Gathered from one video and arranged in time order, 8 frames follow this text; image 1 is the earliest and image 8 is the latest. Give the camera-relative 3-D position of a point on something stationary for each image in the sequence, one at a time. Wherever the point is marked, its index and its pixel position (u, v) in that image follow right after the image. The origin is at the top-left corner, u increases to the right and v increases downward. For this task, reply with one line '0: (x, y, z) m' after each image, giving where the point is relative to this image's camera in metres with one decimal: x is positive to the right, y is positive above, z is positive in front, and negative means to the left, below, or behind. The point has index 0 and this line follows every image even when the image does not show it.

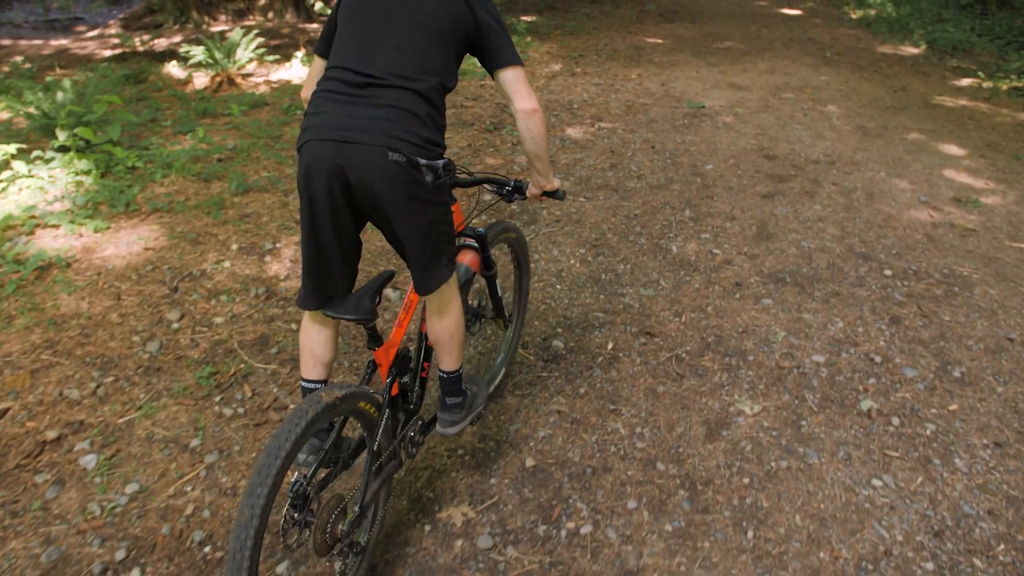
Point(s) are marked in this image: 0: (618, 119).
0: (+1.0, +1.5, +7.2) m
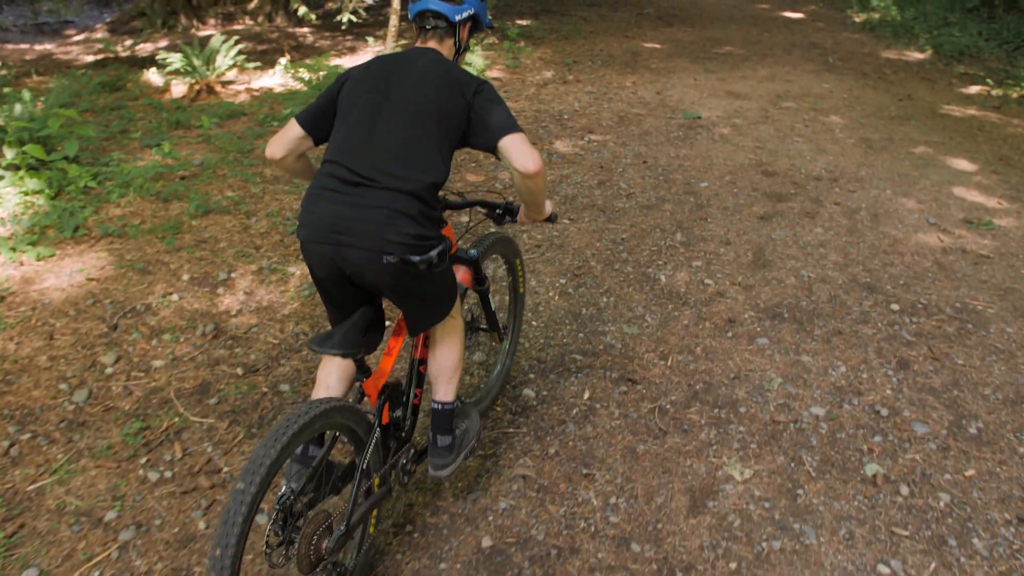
0: (+0.9, +1.4, +6.8) m
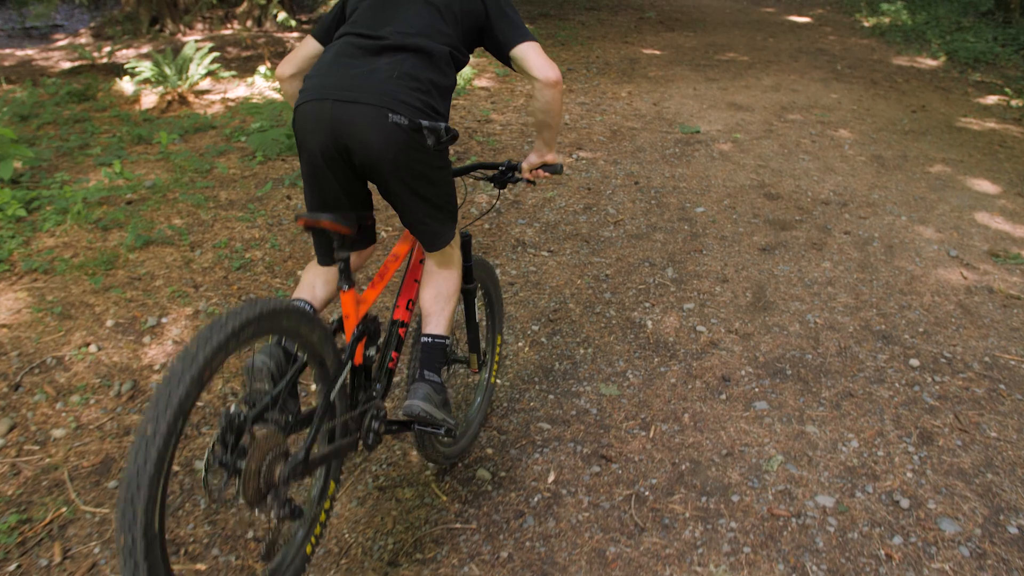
0: (+0.7, +1.1, +6.3) m
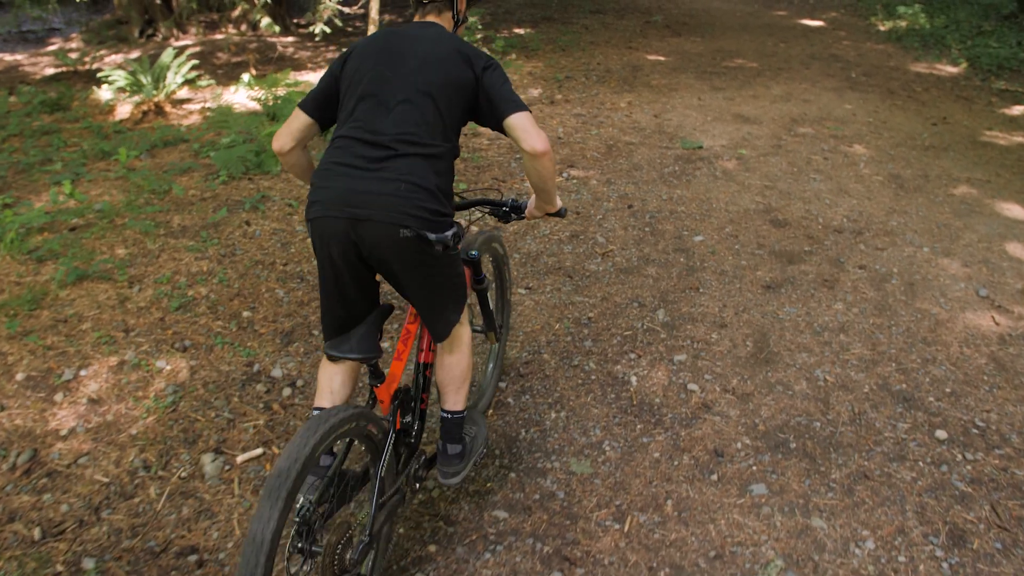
0: (+0.6, +0.9, +5.9) m
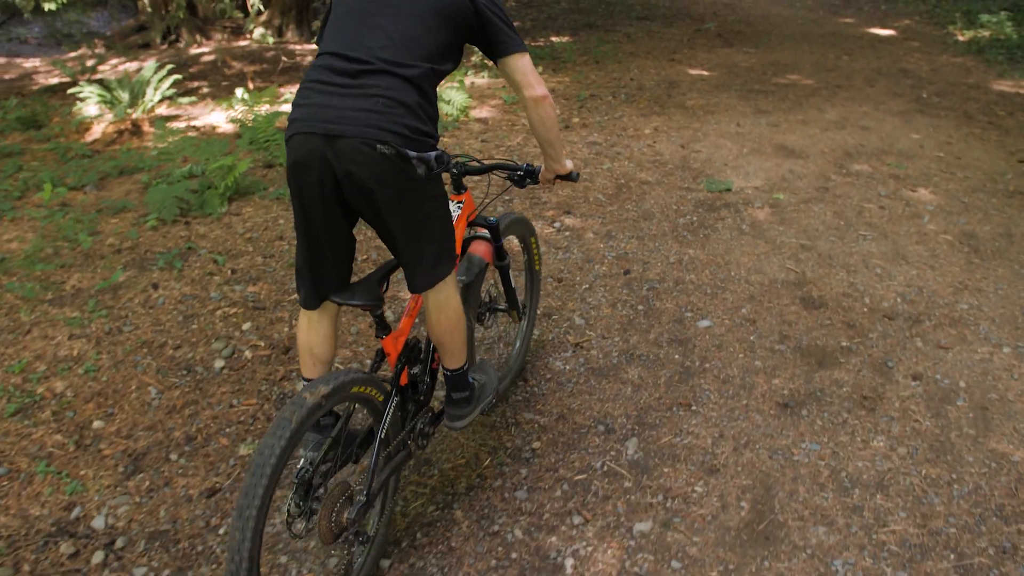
0: (+0.5, +0.5, +4.9) m
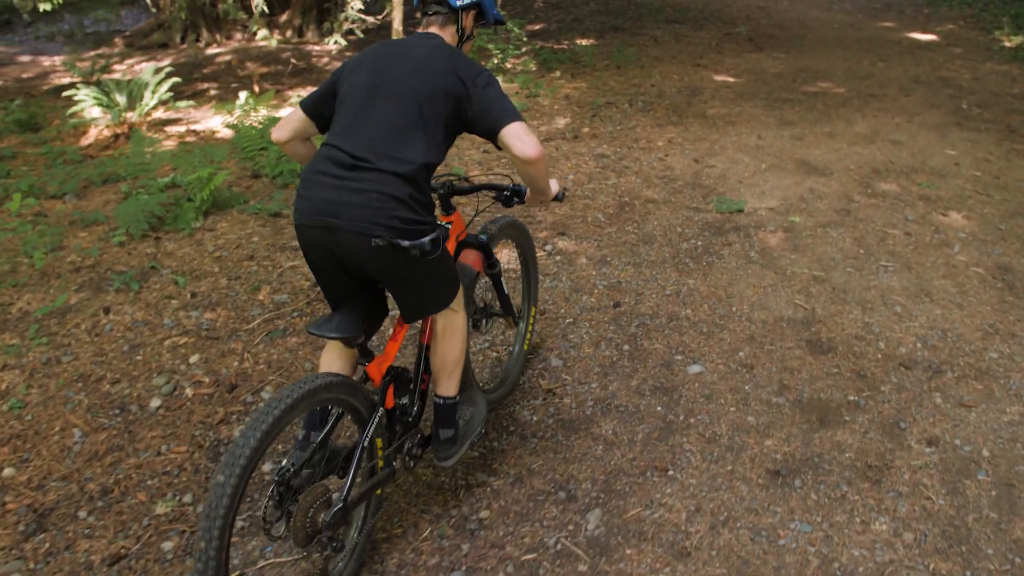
0: (+0.5, +0.3, +4.6) m
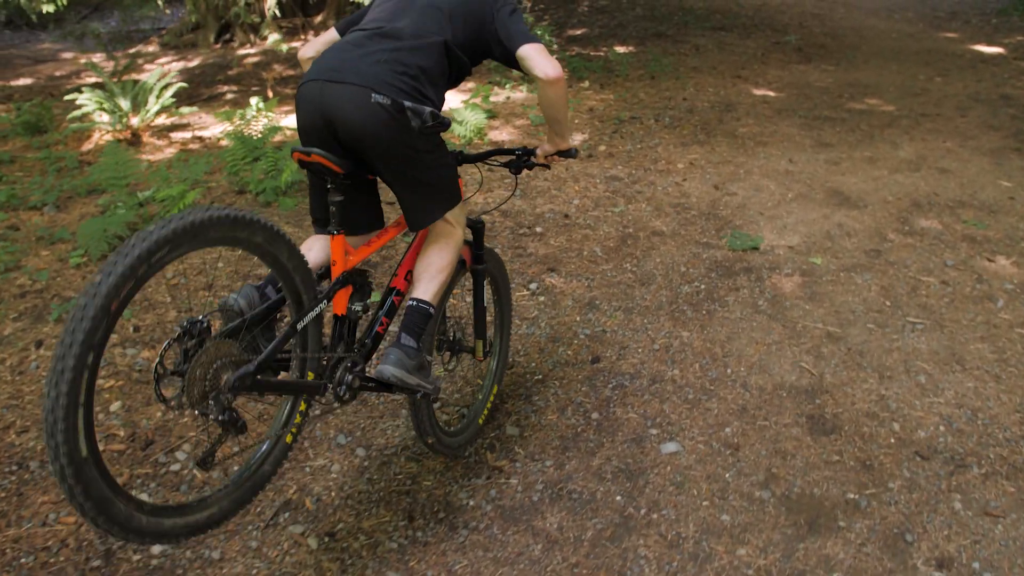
0: (+0.4, +0.1, +4.1) m
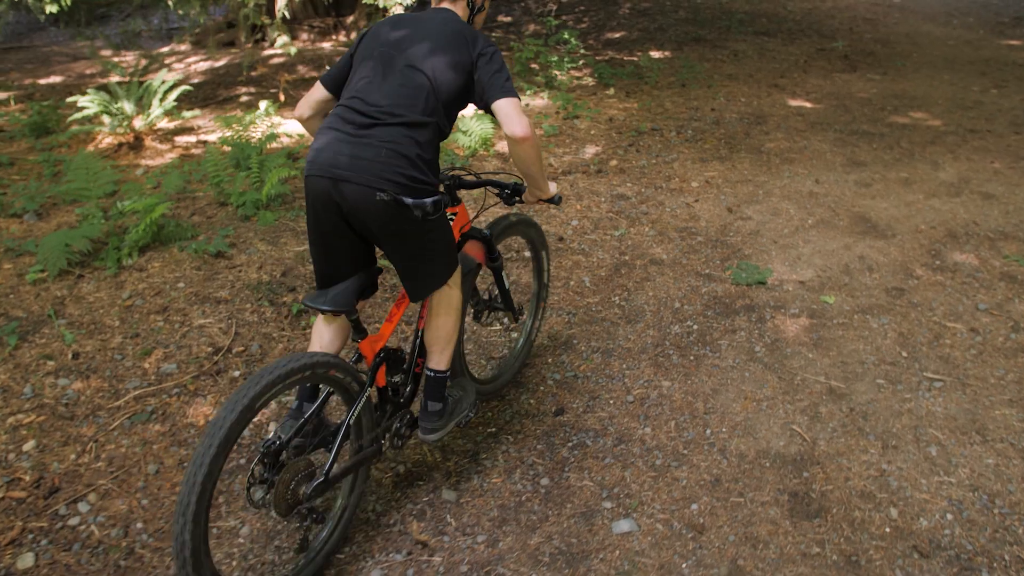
0: (+0.3, -0.1, +3.8) m
